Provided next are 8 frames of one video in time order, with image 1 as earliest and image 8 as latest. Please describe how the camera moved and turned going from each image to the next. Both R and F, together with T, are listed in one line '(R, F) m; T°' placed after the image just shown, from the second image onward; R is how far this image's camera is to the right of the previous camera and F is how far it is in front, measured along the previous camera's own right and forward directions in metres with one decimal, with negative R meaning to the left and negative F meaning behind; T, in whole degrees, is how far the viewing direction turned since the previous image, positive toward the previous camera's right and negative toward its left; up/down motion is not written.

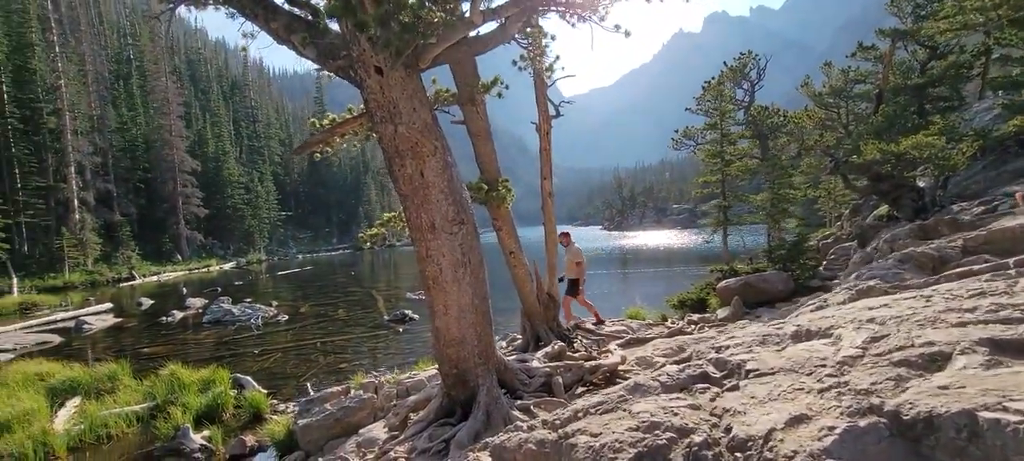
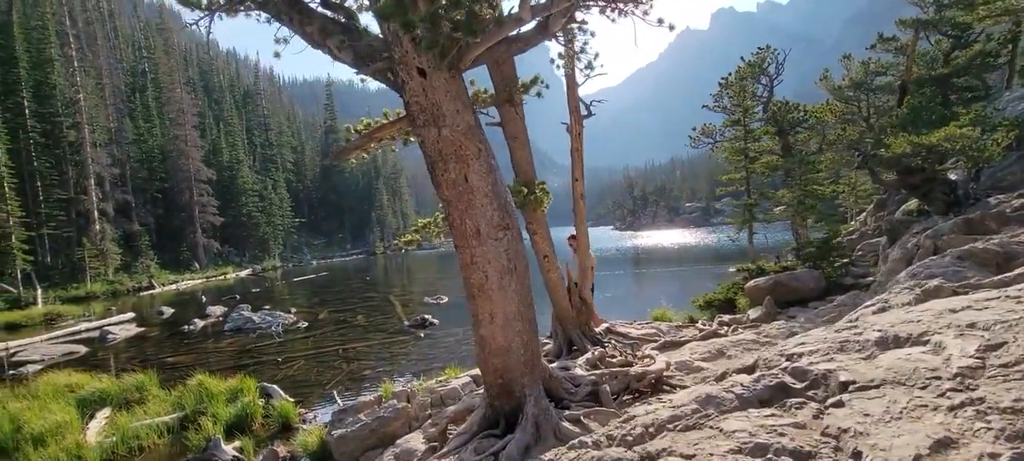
(-0.3, +0.2) m; -1°
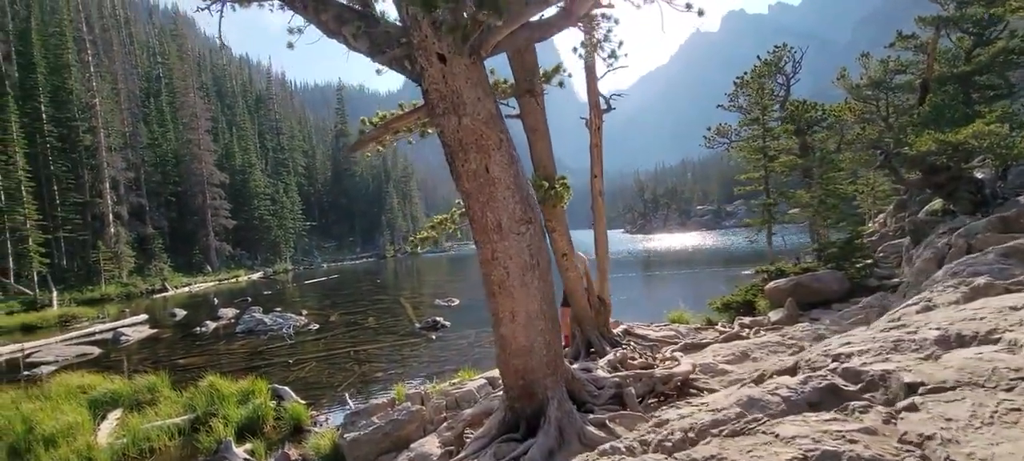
(-0.1, +0.2) m; -1°
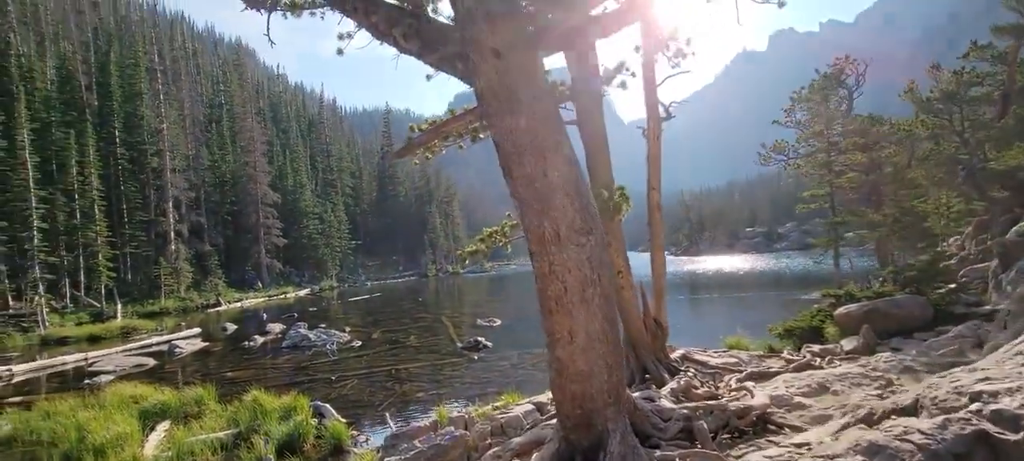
(-0.2, +0.4) m; -5°
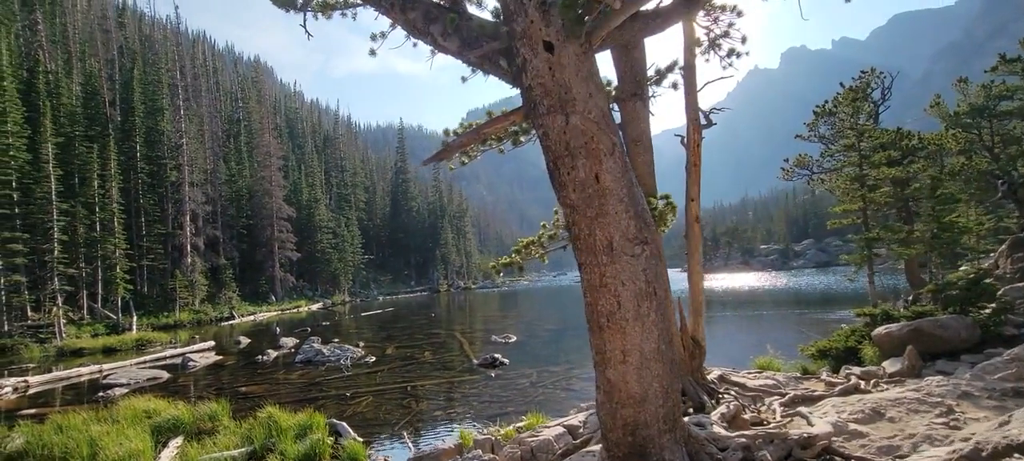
(-0.3, +0.3) m; -1°
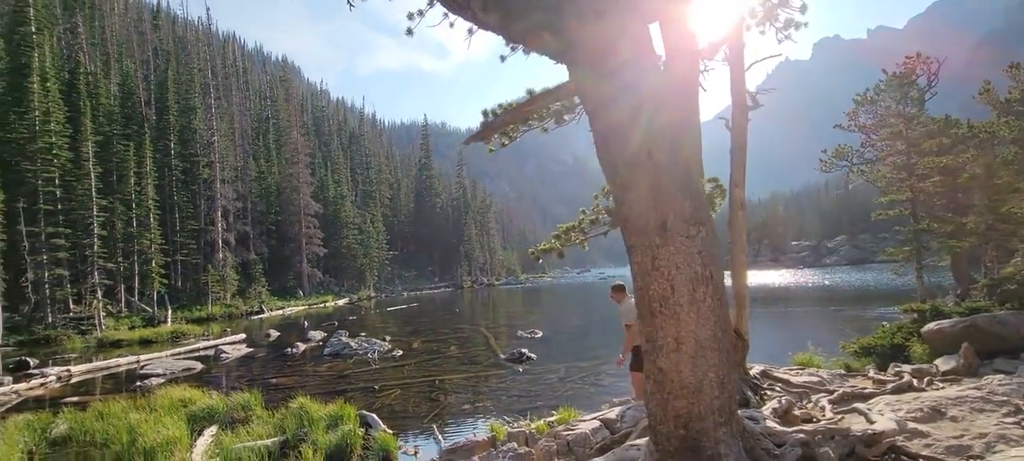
(-0.2, +0.2) m; -3°
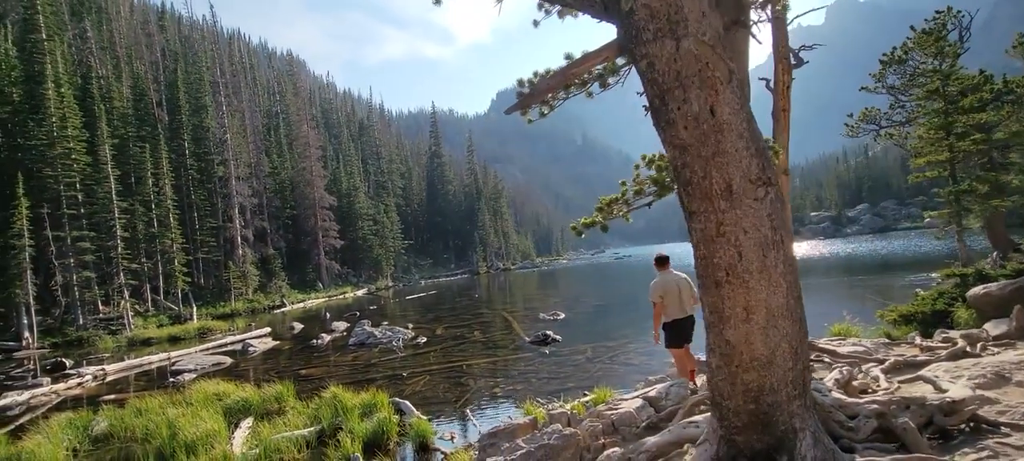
(-0.3, +0.2) m; -2°
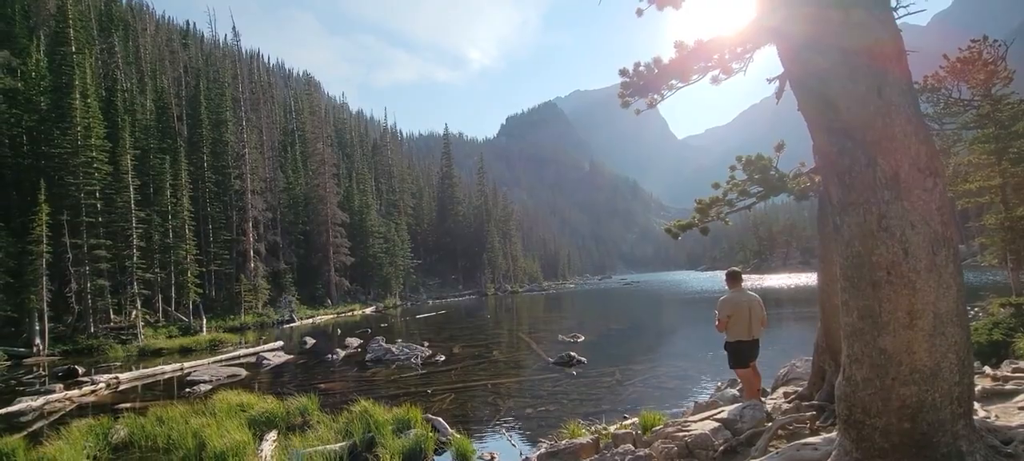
(-0.8, +0.3) m; -1°
